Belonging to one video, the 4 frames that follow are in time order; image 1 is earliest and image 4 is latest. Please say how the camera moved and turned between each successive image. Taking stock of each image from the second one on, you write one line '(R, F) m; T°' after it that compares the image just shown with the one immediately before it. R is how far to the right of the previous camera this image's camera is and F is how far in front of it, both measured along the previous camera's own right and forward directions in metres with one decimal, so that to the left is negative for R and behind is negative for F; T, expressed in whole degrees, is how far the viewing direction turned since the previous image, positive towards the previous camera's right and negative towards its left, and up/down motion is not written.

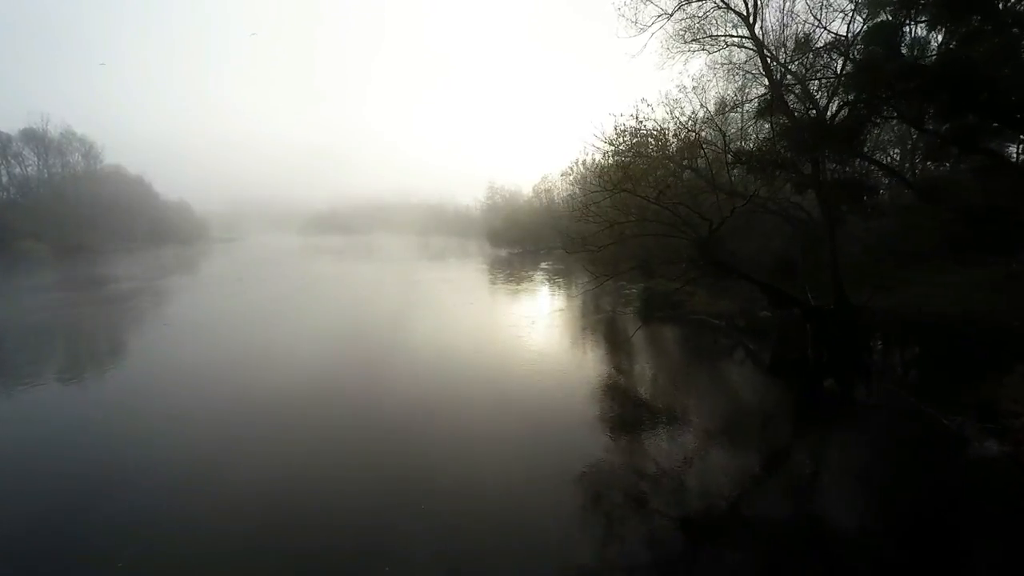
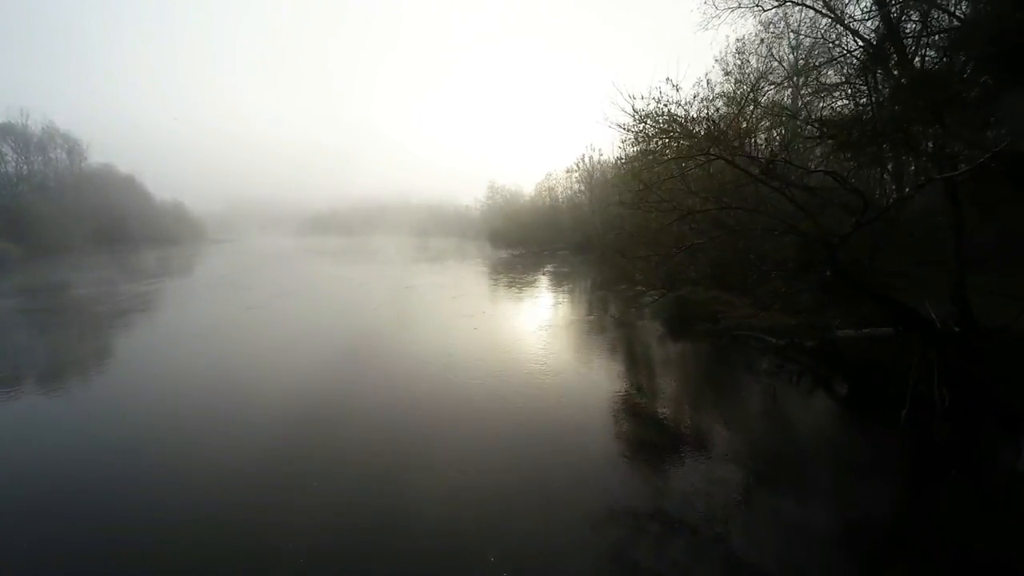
(-0.1, +1.3) m; 0°
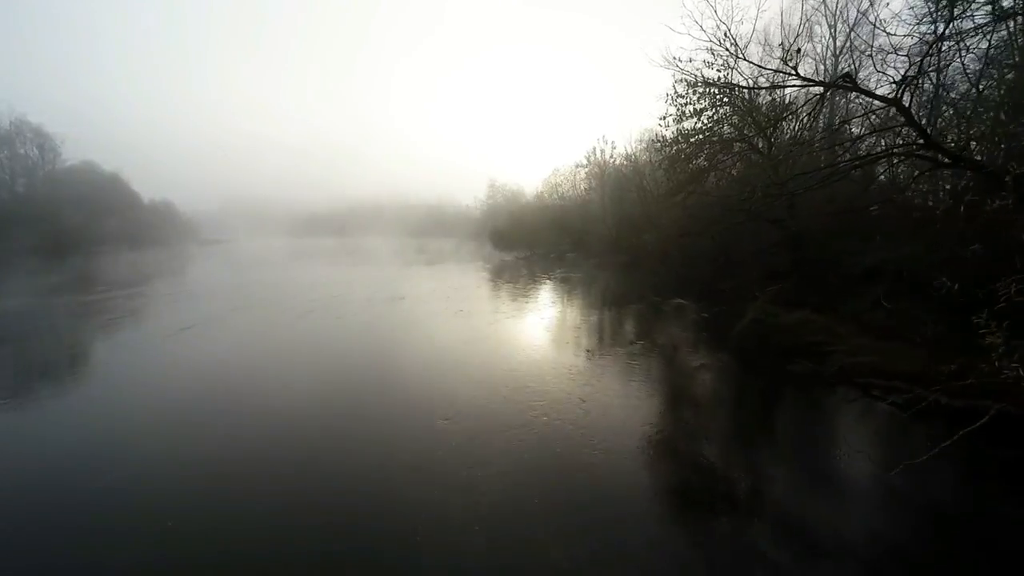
(-0.2, +1.9) m; 0°
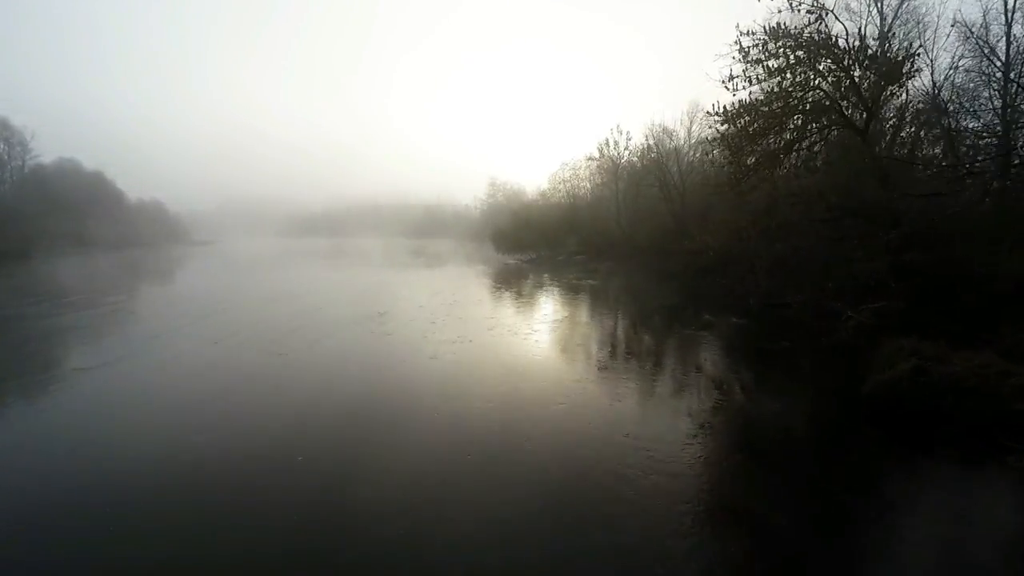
(-0.1, +1.9) m; 0°
